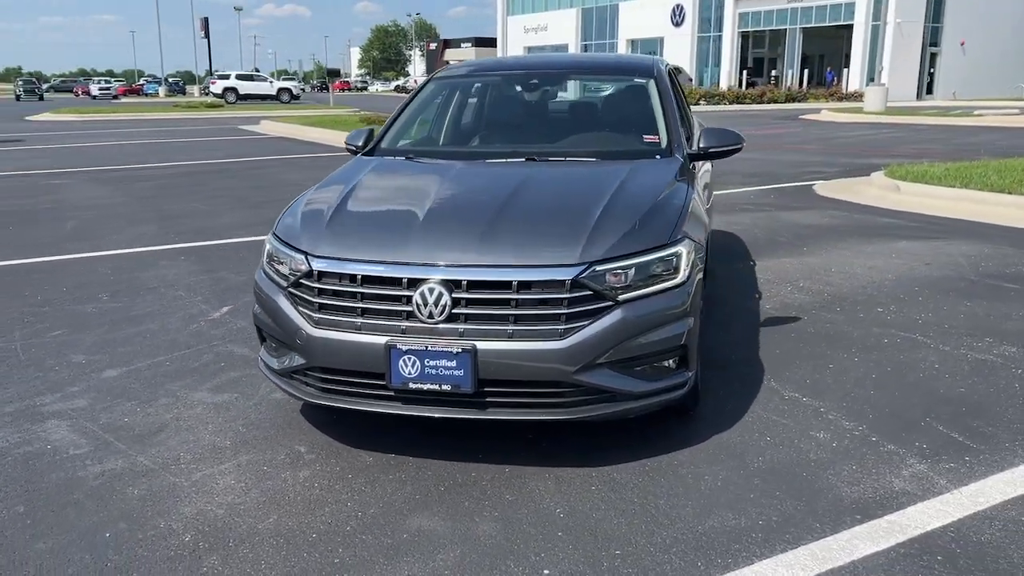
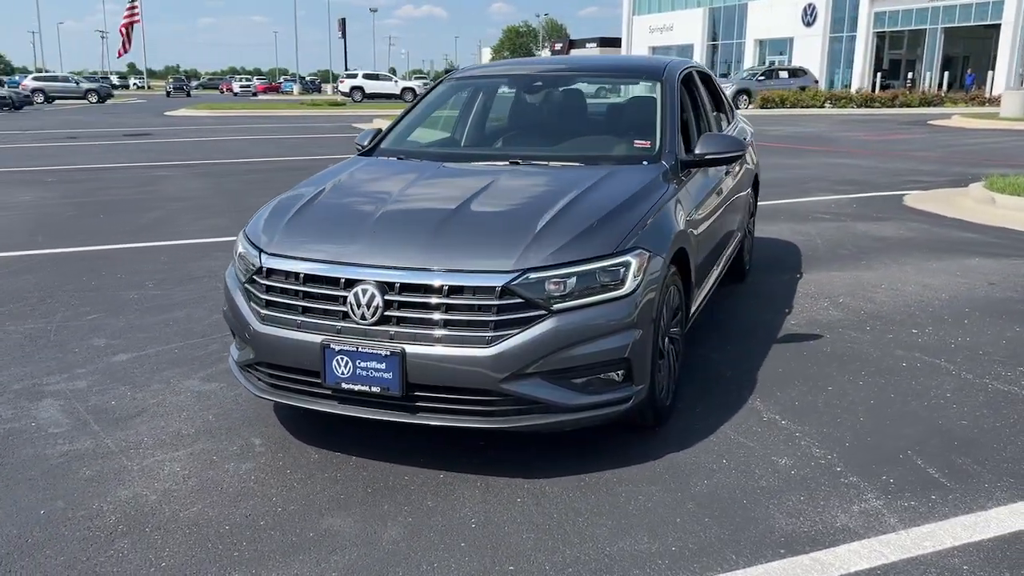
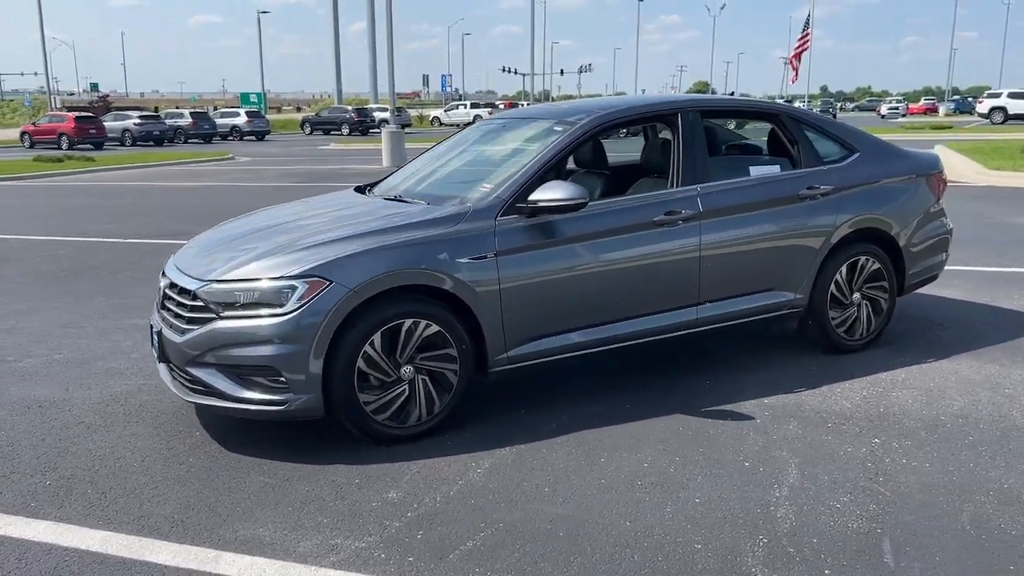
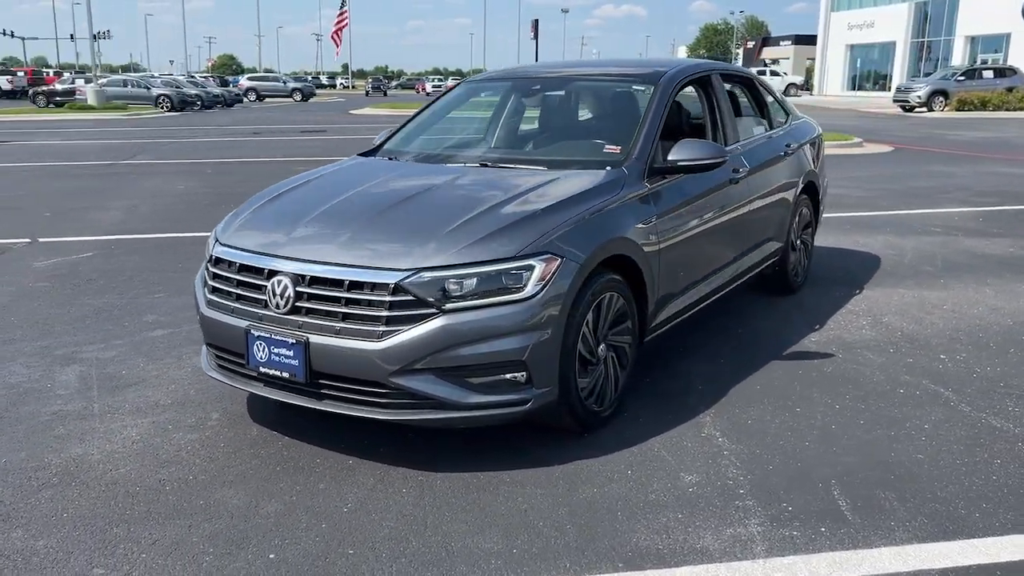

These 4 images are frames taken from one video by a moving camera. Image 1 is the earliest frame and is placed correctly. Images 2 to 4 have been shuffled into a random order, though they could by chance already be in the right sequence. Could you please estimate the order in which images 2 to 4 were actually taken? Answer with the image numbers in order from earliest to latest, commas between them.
2, 4, 3
